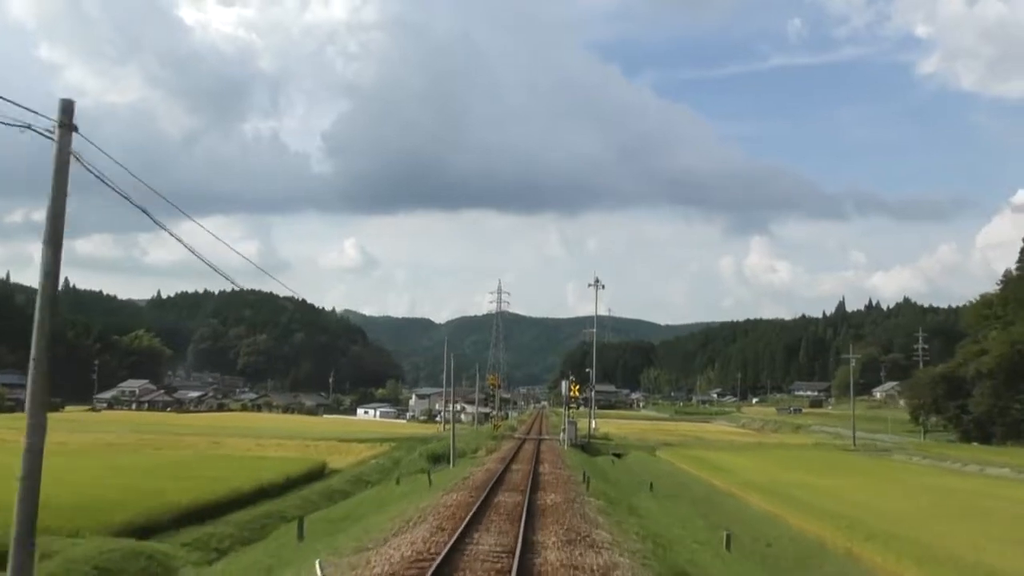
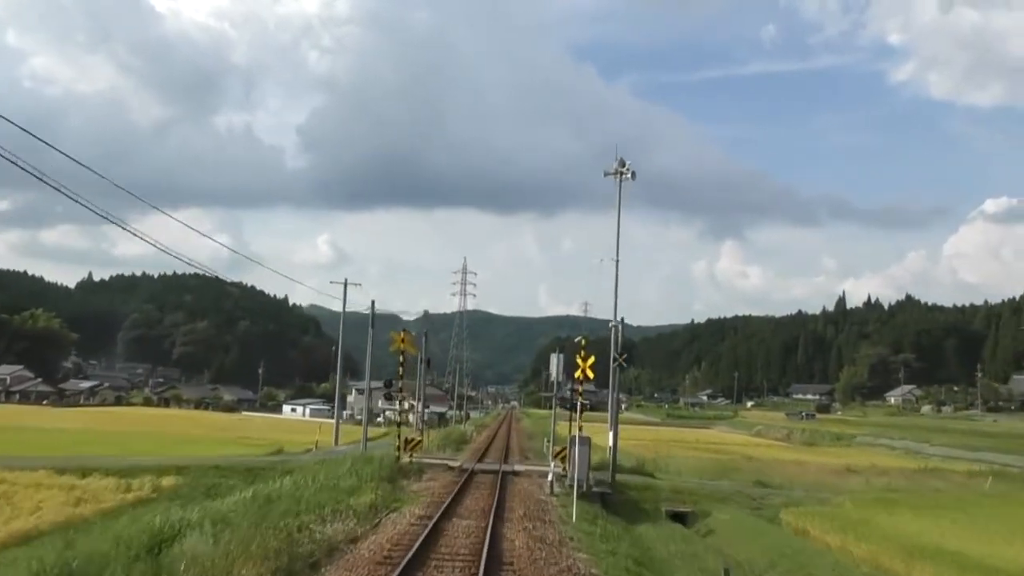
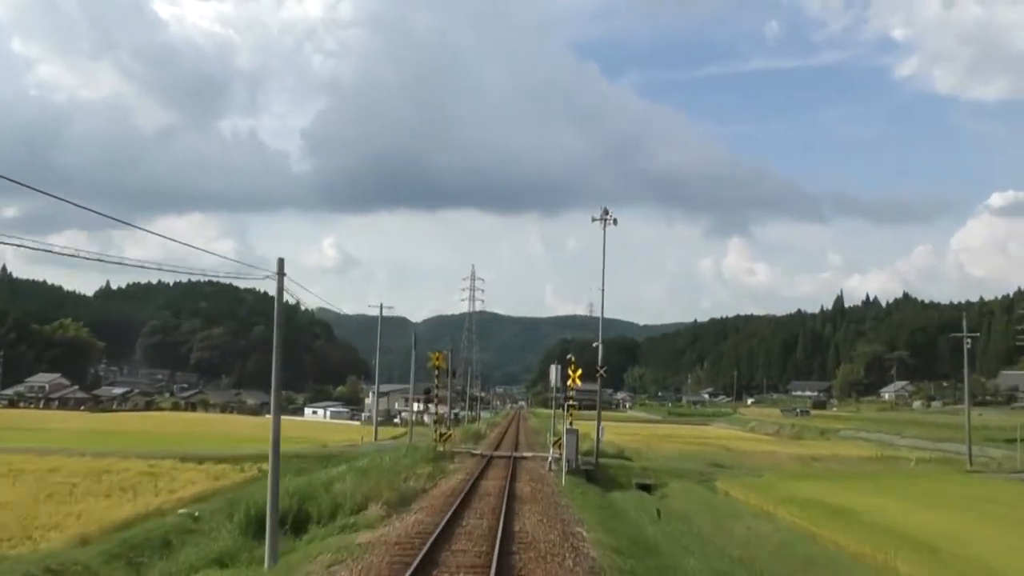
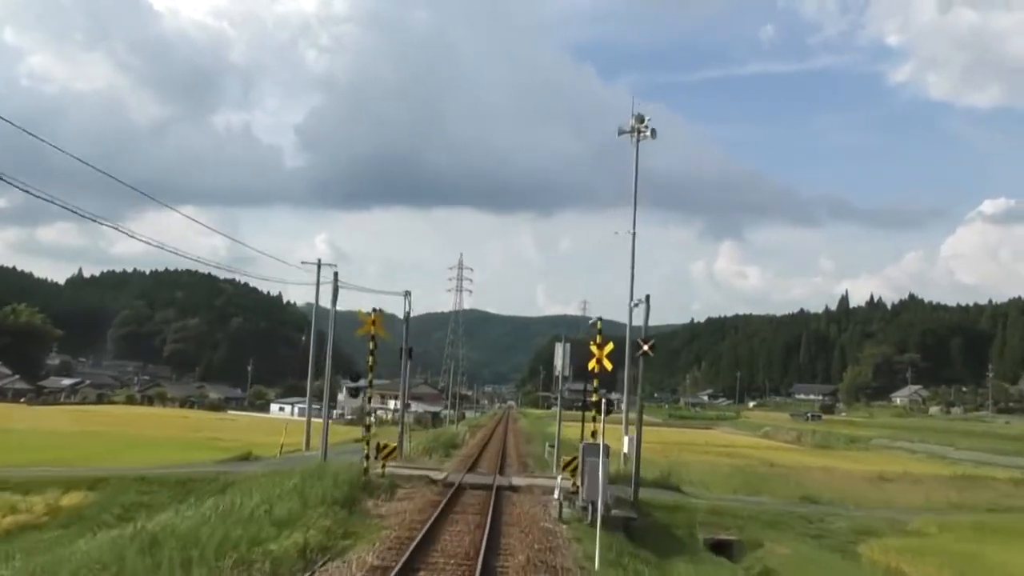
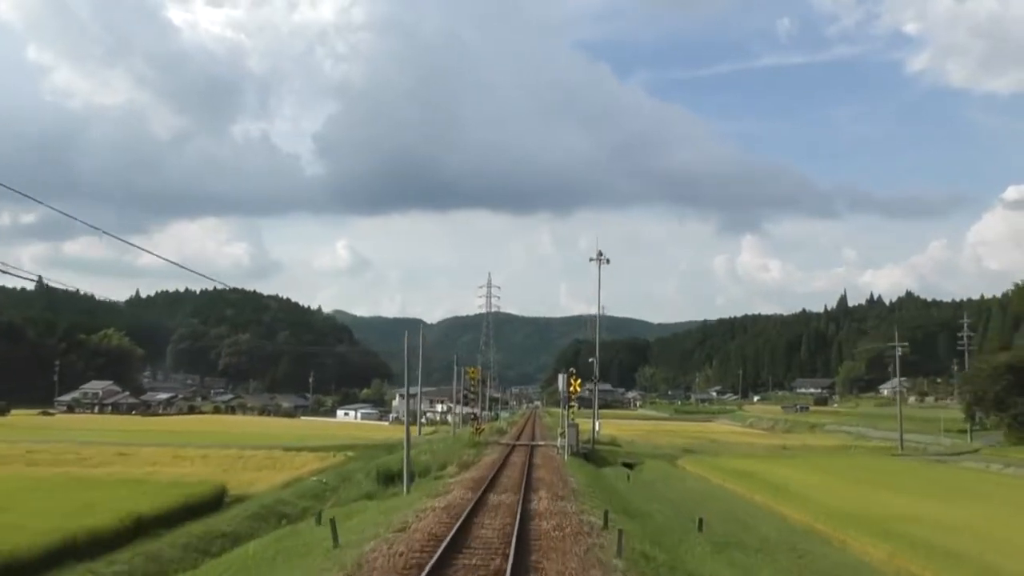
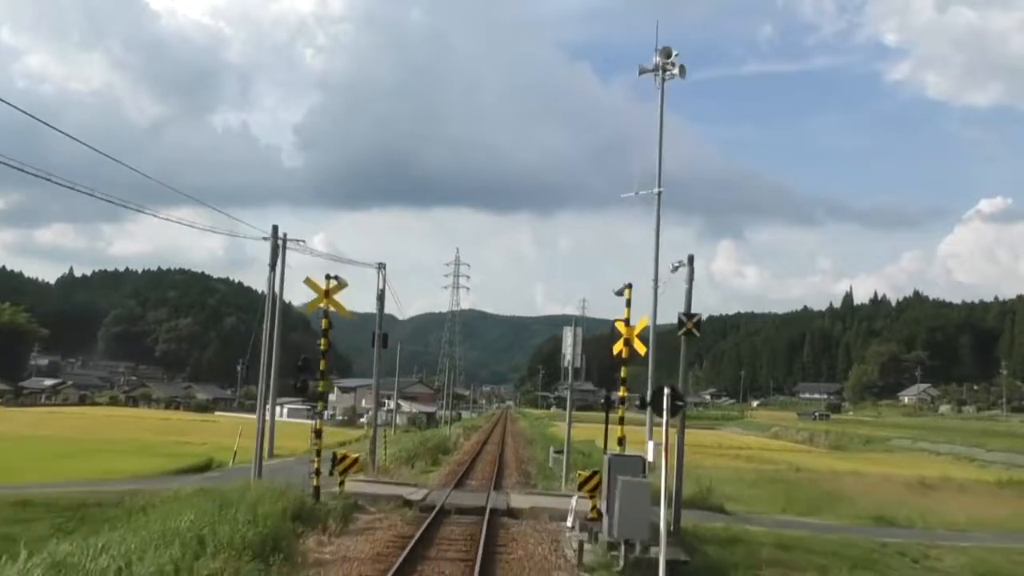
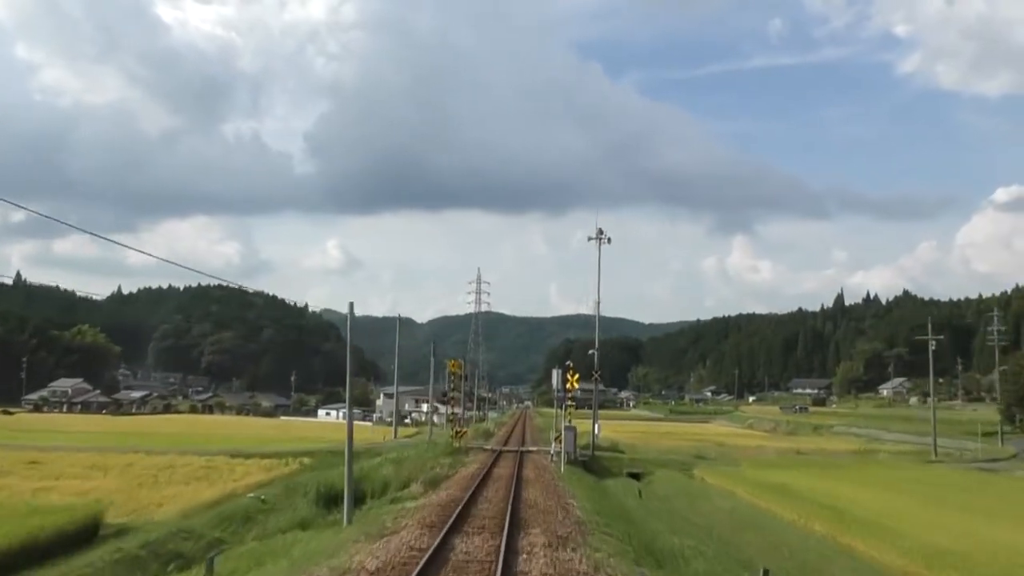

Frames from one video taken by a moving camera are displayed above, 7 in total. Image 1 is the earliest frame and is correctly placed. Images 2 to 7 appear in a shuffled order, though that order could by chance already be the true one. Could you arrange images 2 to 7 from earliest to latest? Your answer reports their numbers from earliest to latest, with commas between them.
5, 7, 3, 2, 4, 6
